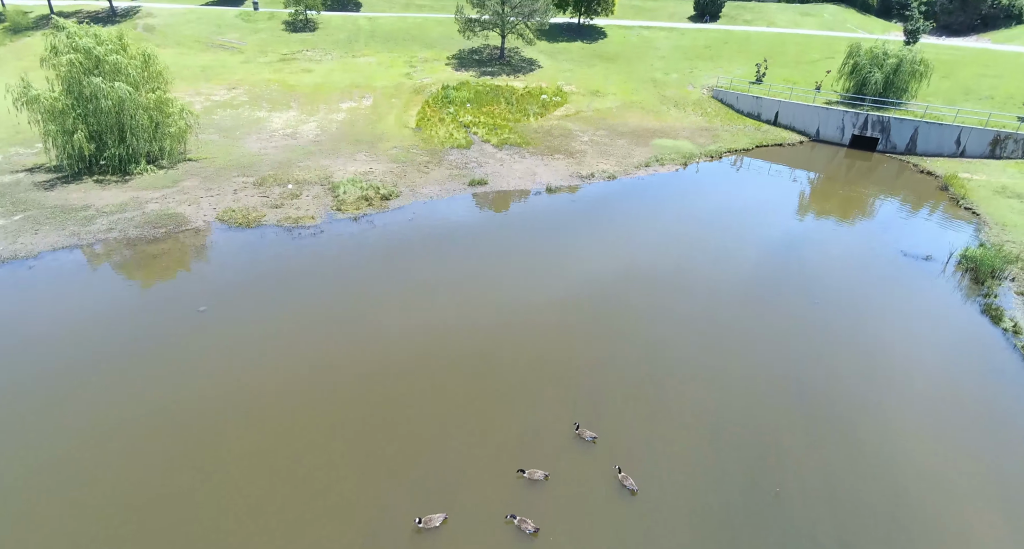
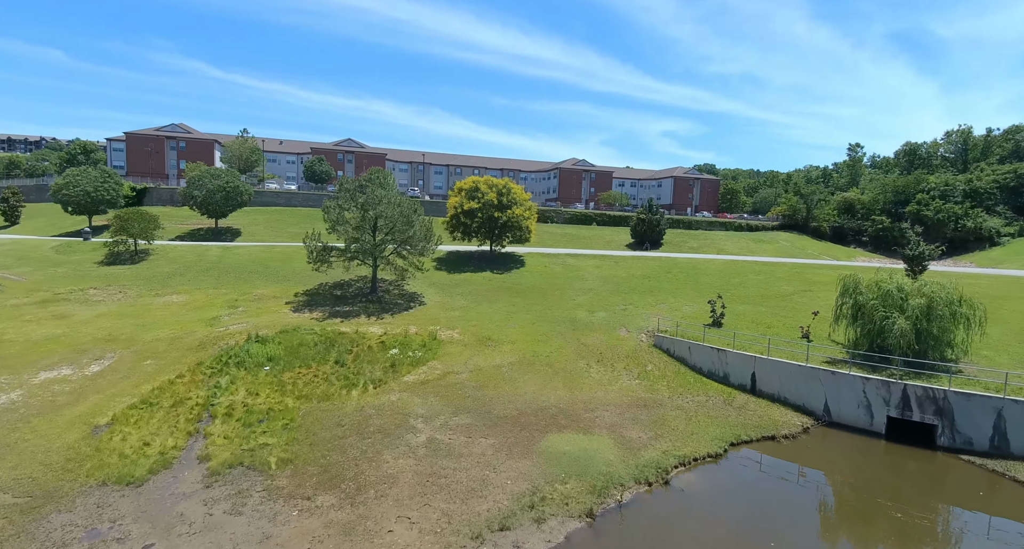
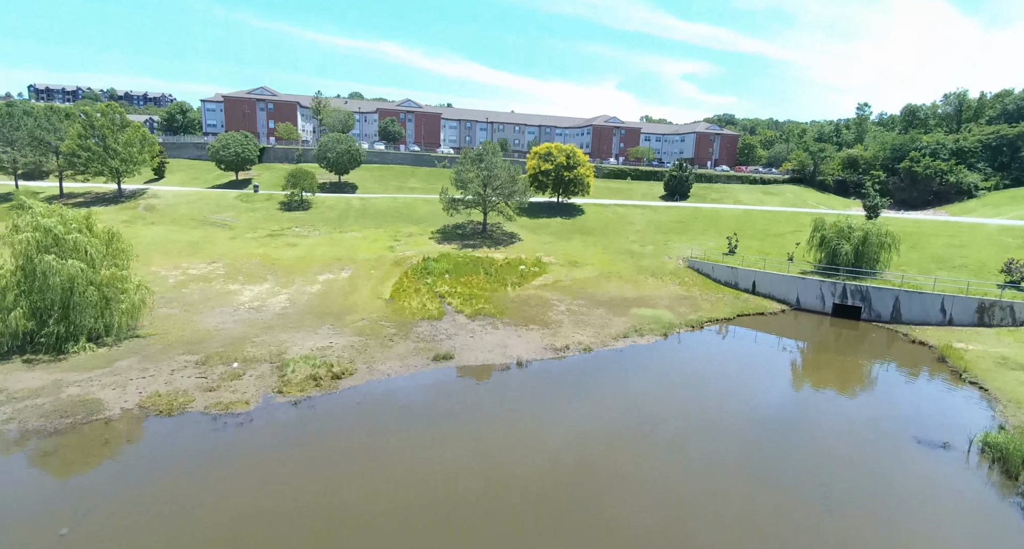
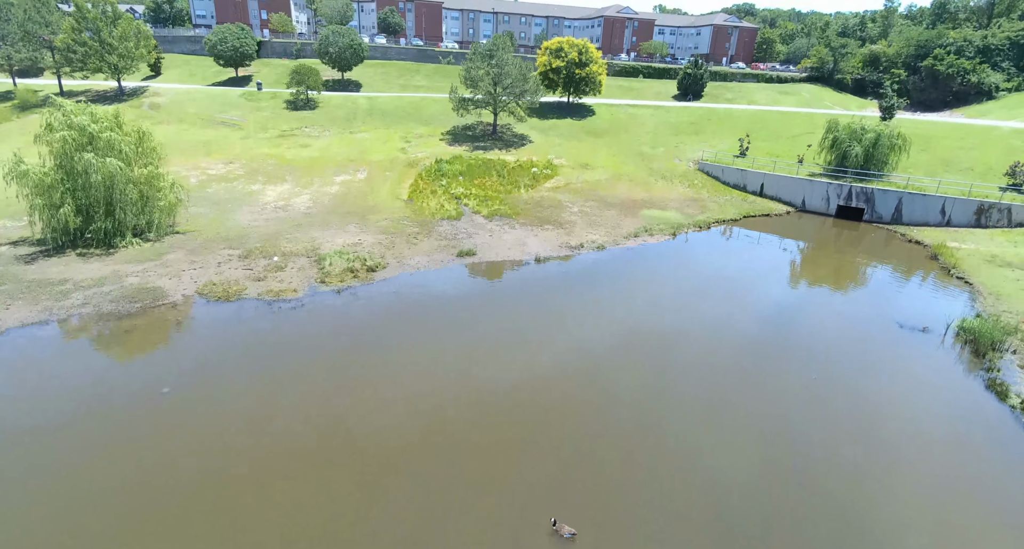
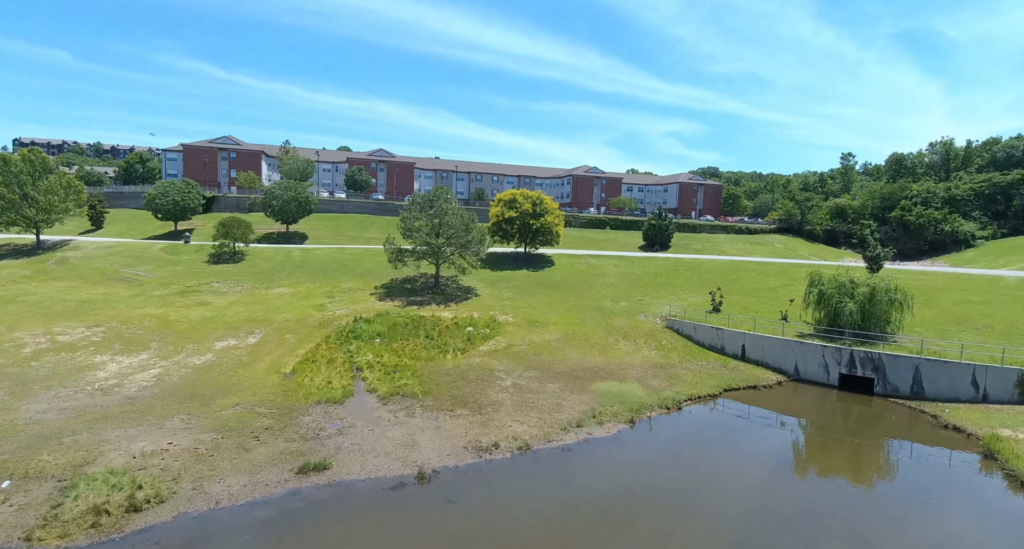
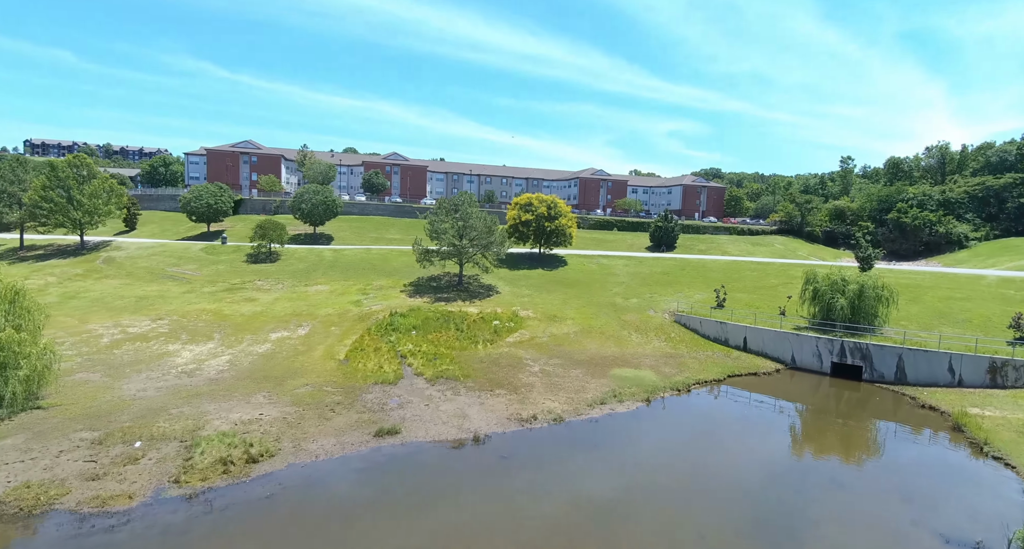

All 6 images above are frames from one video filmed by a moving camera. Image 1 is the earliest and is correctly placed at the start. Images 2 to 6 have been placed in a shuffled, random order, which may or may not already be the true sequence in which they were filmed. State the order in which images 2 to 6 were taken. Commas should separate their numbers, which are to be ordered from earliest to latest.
4, 3, 6, 5, 2
